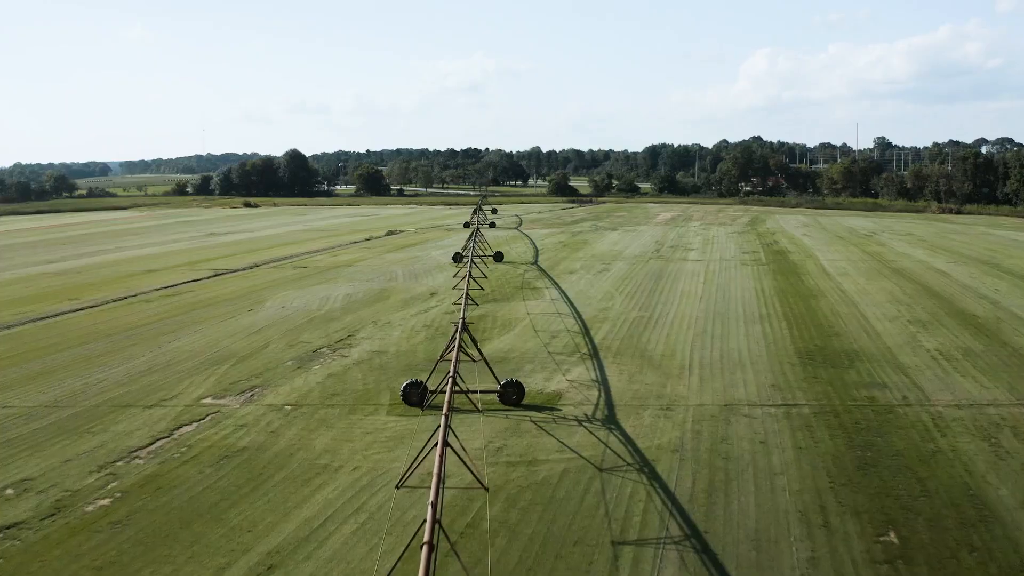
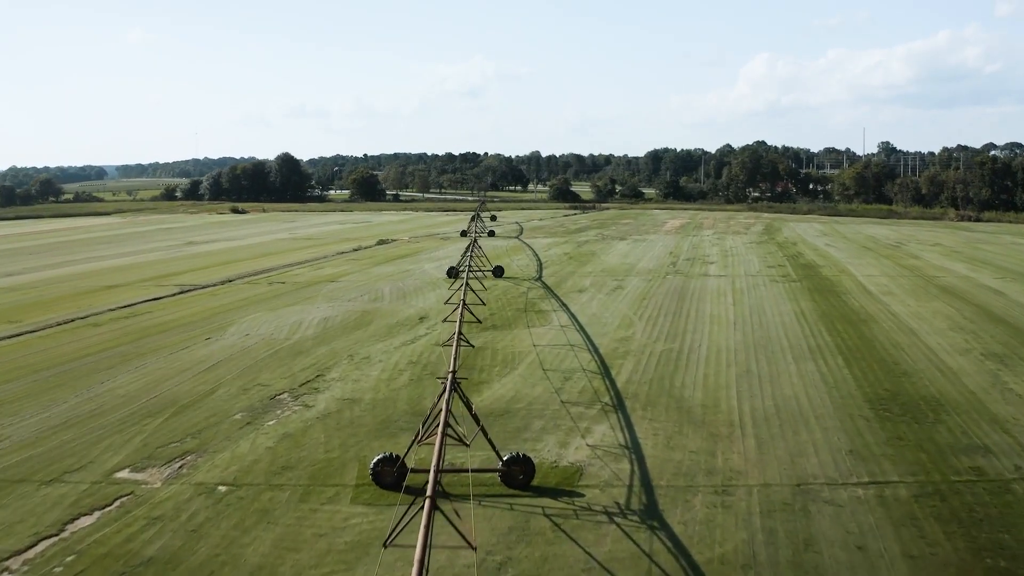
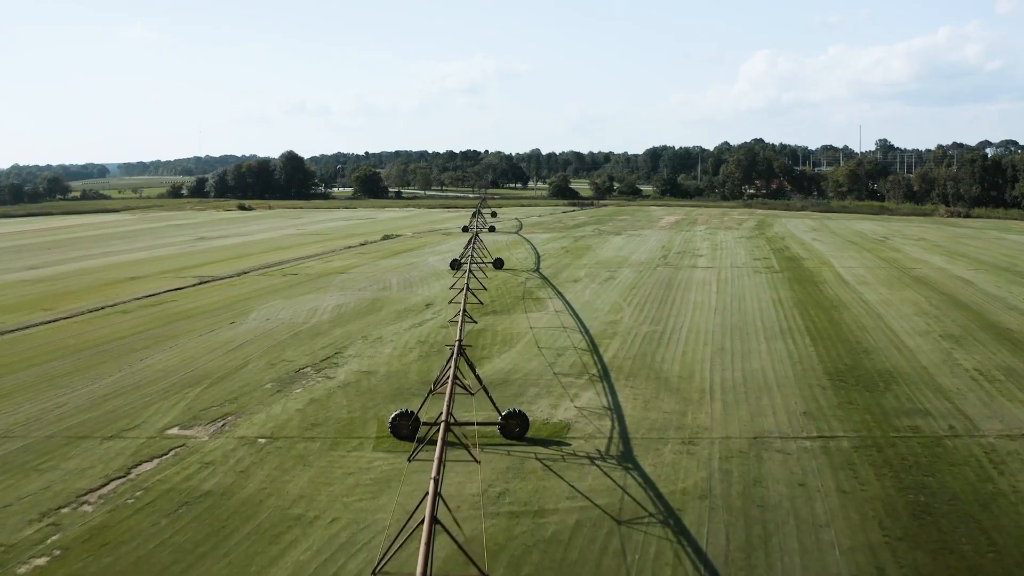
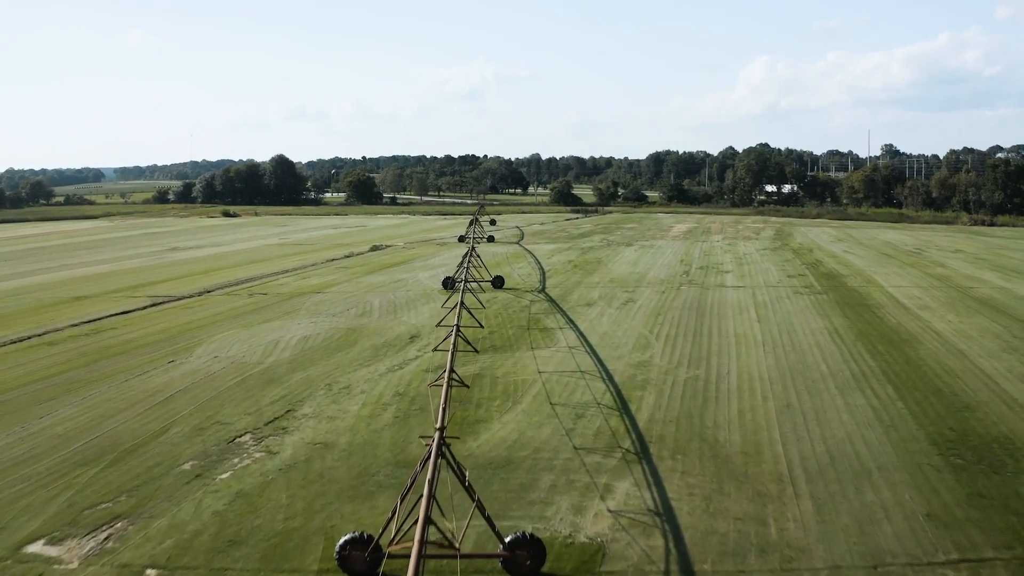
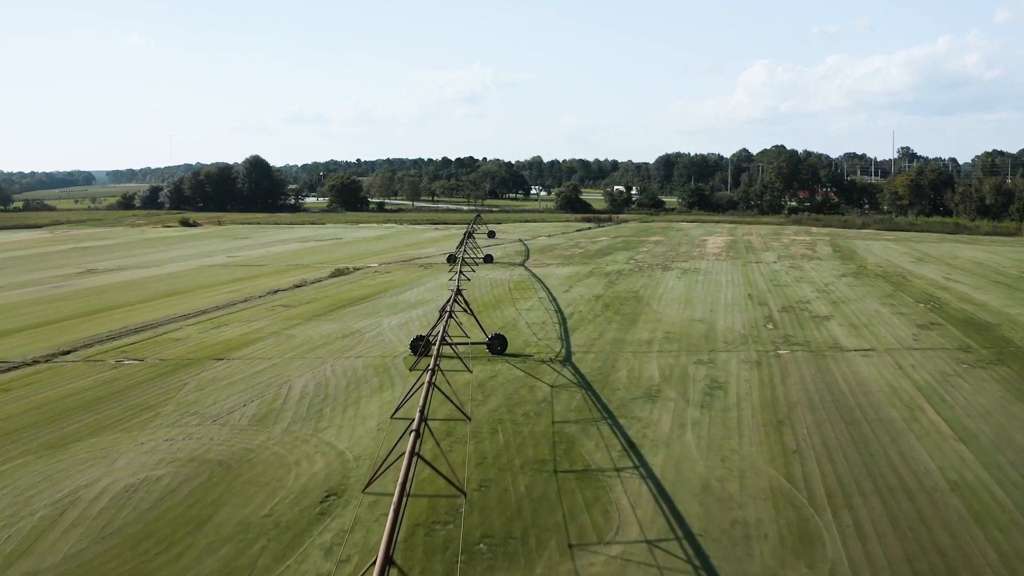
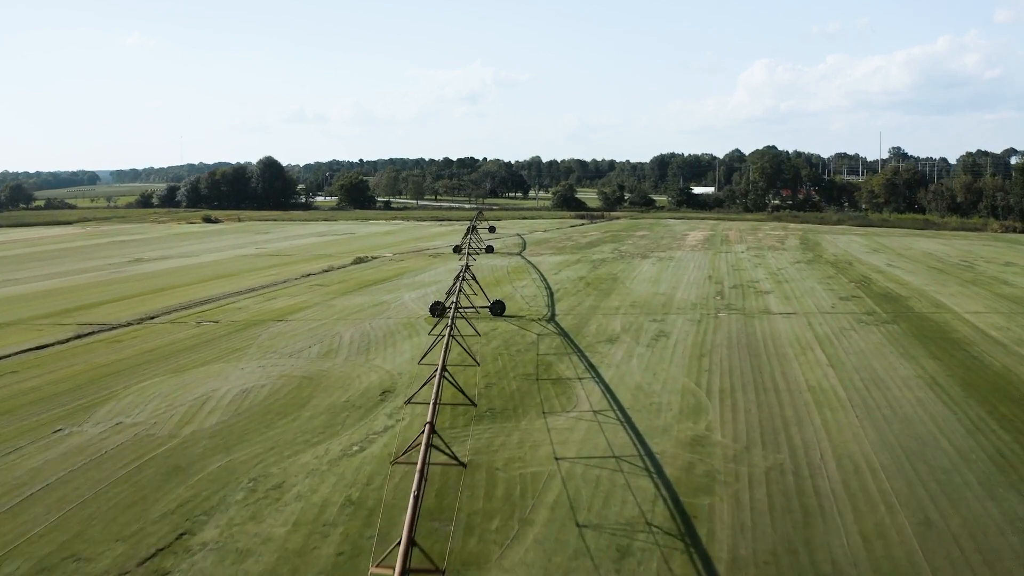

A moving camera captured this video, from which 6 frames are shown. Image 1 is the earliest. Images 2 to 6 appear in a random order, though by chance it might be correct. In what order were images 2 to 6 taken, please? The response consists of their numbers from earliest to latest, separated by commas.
3, 2, 4, 6, 5
